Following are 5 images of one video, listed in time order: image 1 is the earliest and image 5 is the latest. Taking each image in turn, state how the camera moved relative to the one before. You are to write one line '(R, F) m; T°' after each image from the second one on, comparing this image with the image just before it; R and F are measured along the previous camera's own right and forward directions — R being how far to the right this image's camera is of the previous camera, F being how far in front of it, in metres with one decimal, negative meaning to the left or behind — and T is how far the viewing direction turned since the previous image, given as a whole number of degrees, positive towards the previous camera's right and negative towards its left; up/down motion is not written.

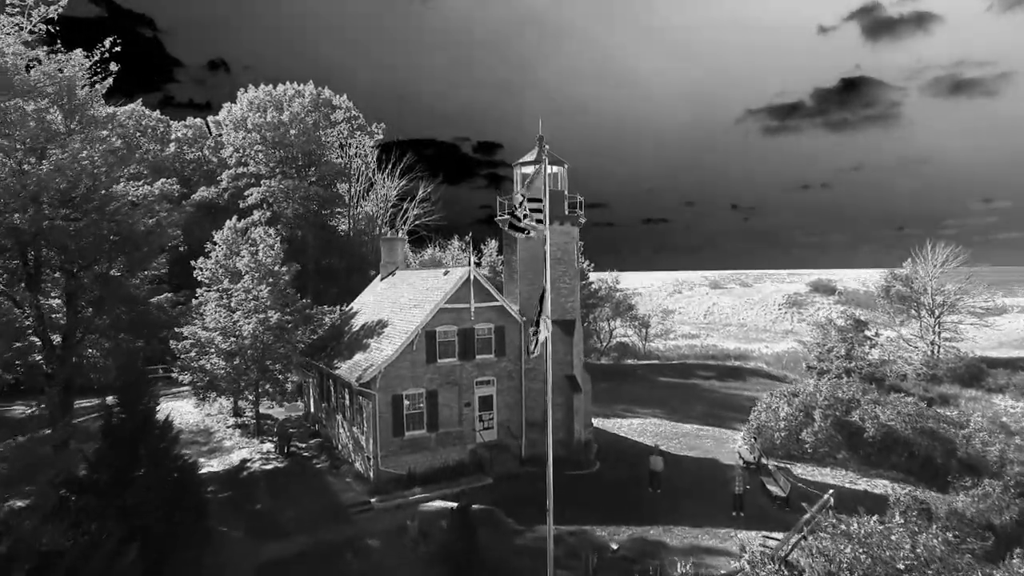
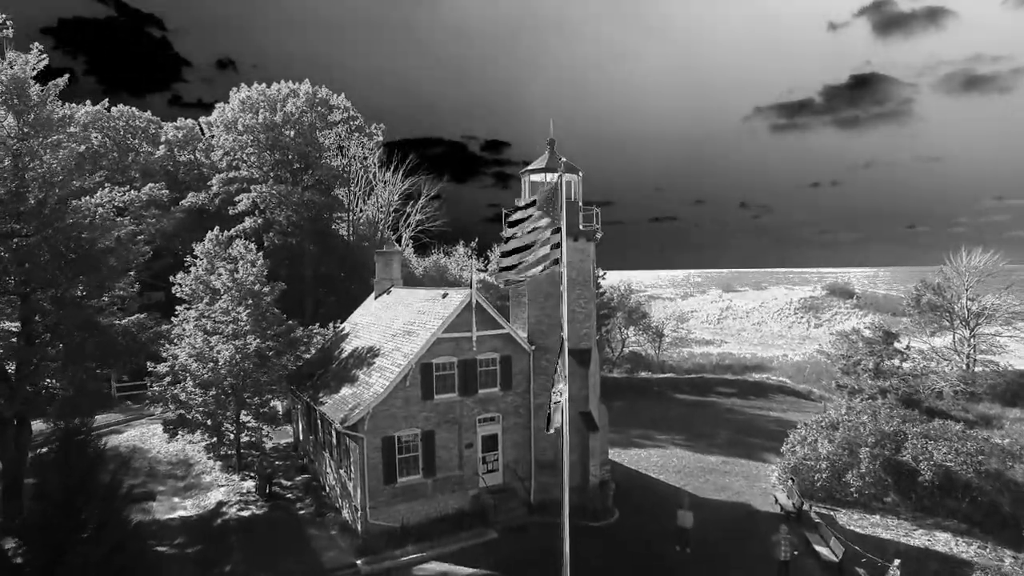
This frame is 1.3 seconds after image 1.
(0.0, +2.6) m; -1°
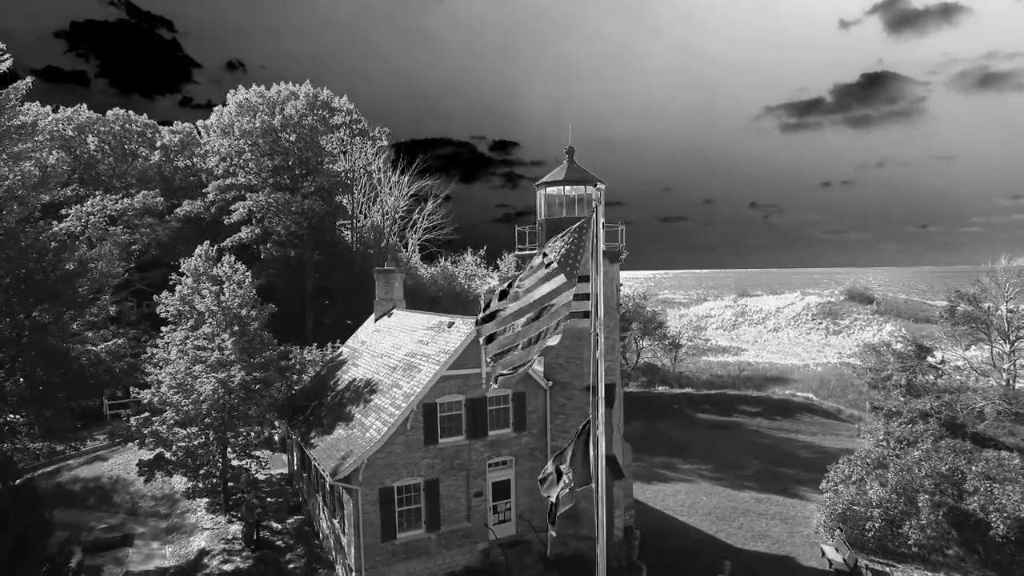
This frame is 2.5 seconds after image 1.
(-0.2, +2.2) m; -1°
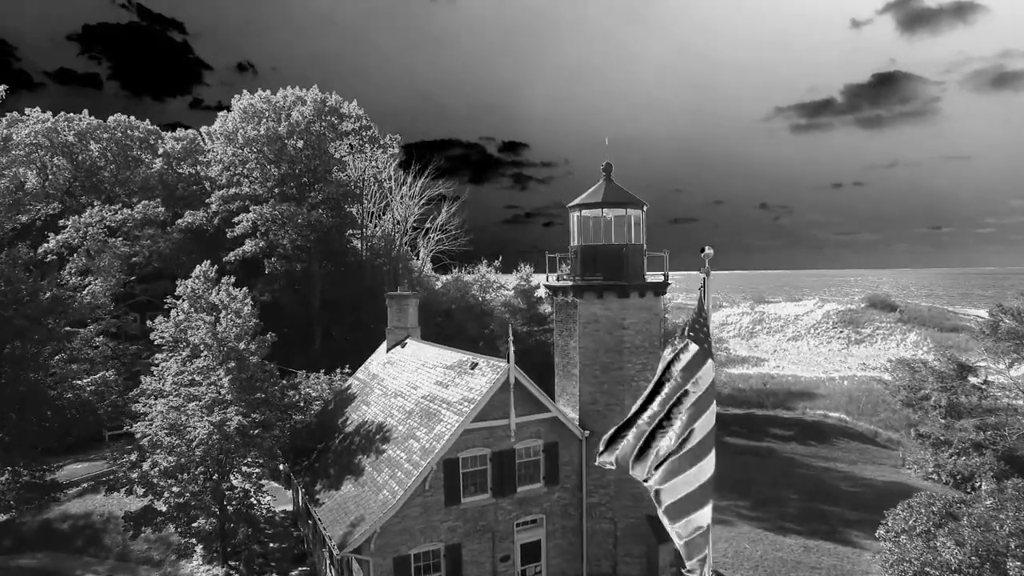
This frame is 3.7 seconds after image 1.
(-0.7, +2.1) m; -1°
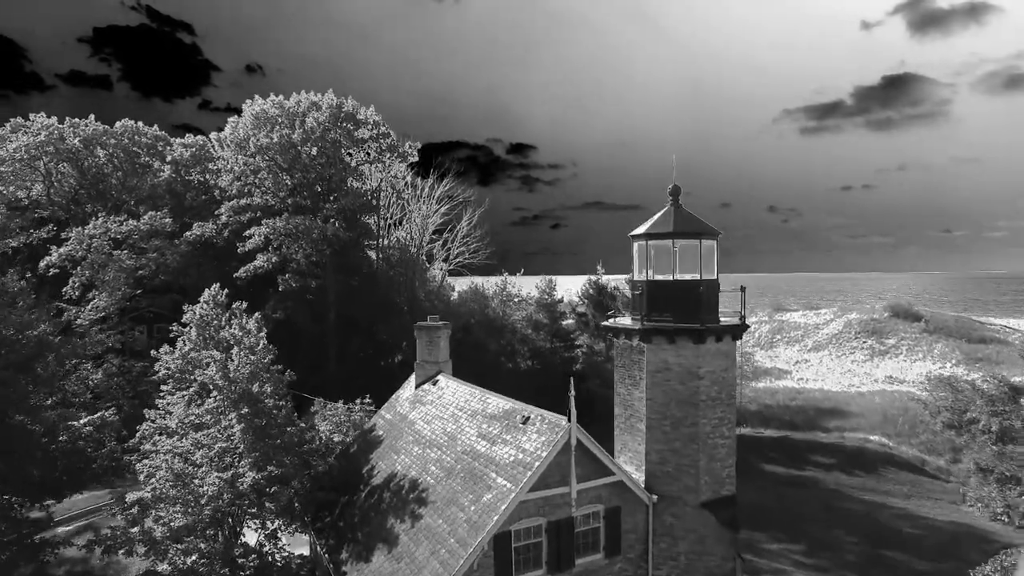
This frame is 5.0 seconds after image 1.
(-1.3, +2.0) m; -1°
